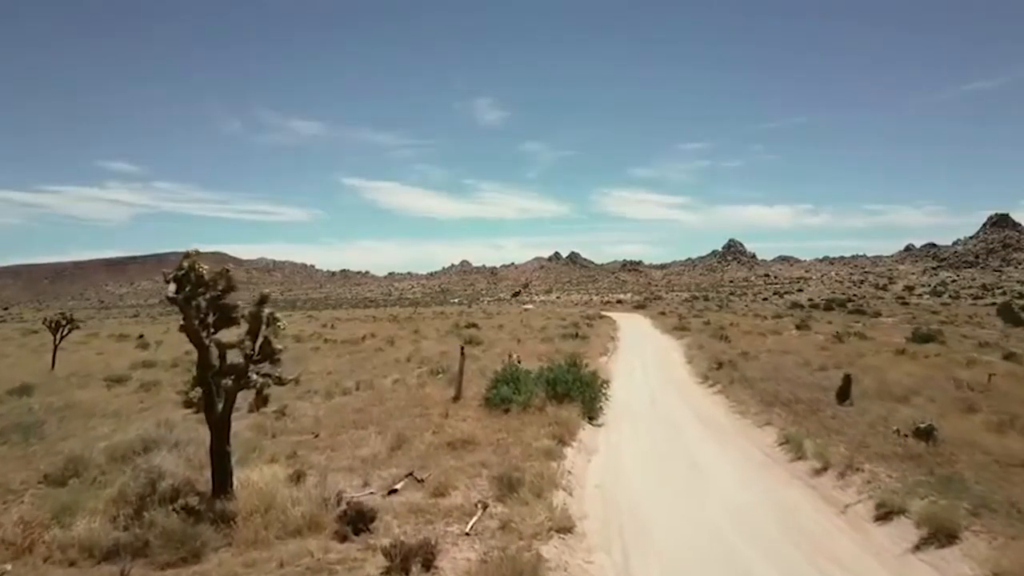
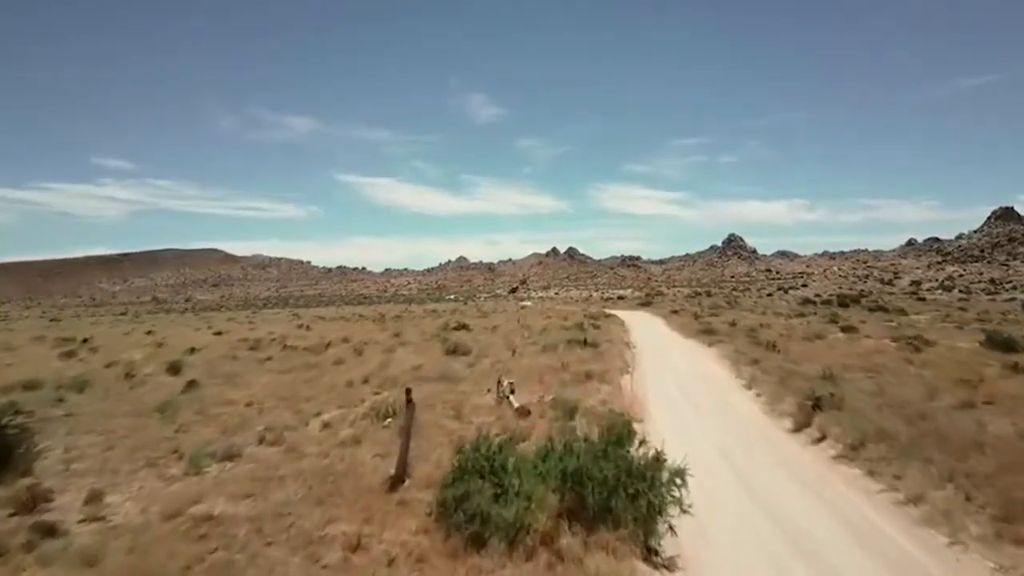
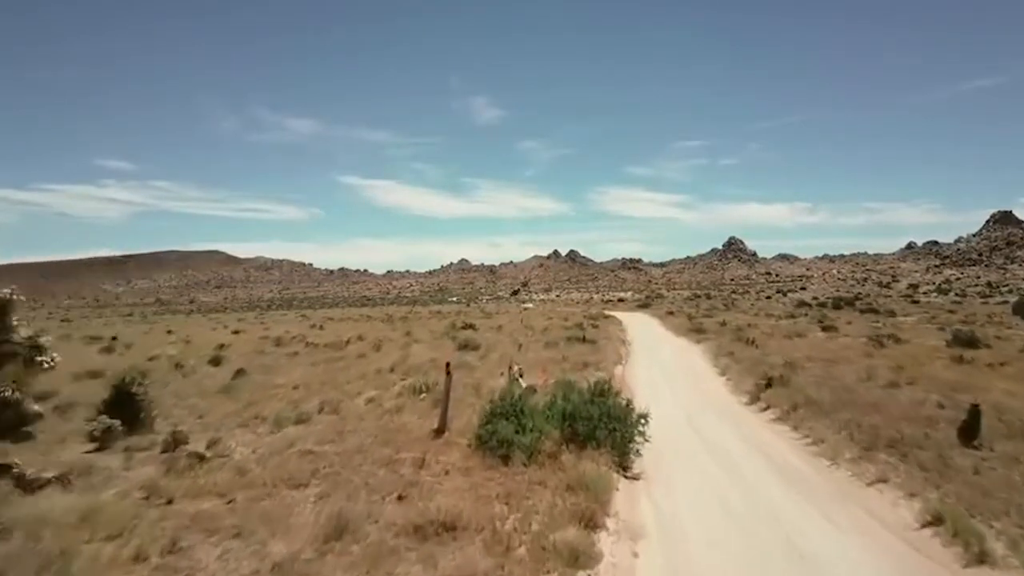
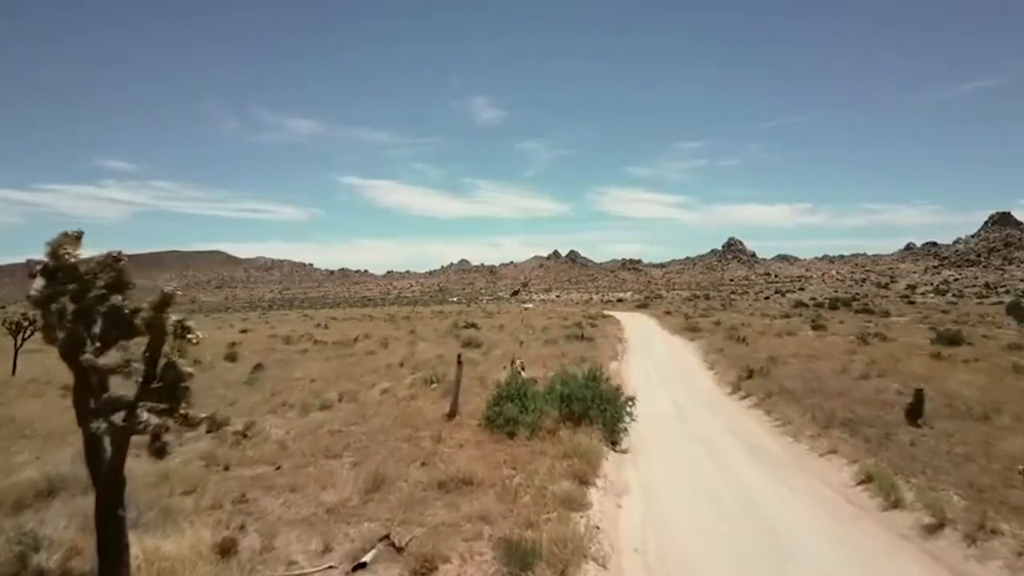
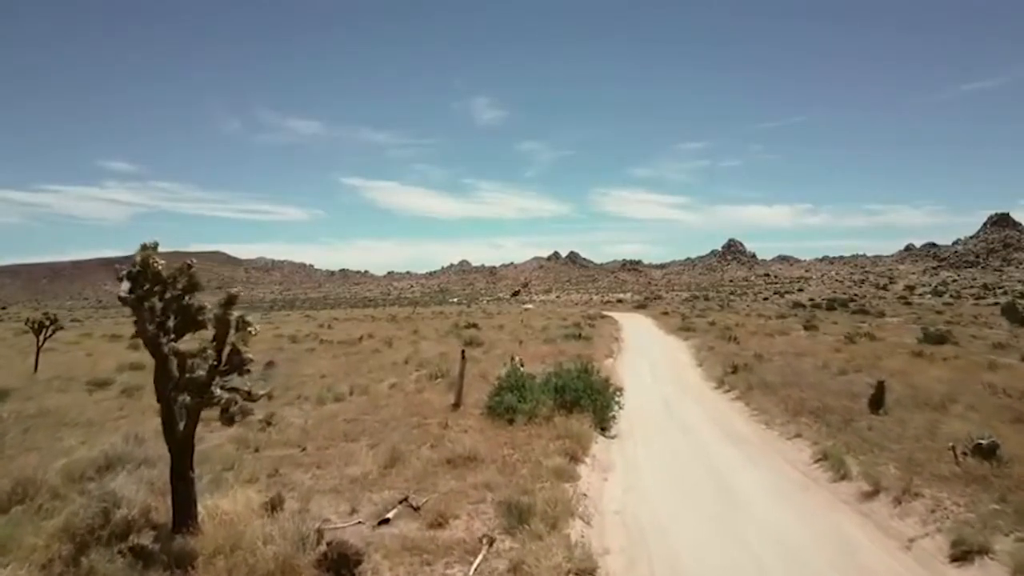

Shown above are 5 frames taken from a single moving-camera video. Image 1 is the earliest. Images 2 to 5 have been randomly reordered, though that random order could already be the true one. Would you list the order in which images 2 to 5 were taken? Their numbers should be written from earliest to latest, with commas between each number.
5, 4, 3, 2
